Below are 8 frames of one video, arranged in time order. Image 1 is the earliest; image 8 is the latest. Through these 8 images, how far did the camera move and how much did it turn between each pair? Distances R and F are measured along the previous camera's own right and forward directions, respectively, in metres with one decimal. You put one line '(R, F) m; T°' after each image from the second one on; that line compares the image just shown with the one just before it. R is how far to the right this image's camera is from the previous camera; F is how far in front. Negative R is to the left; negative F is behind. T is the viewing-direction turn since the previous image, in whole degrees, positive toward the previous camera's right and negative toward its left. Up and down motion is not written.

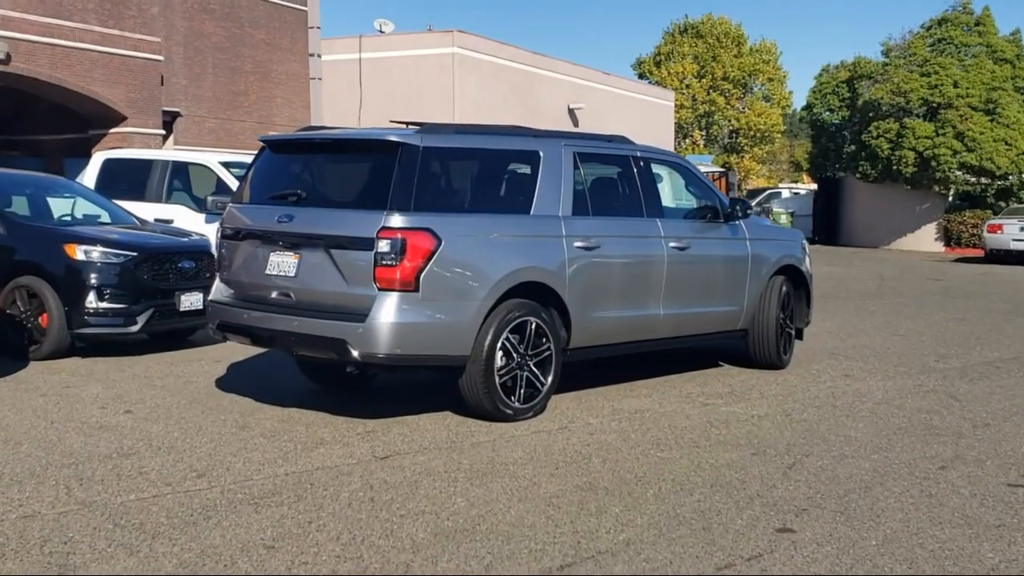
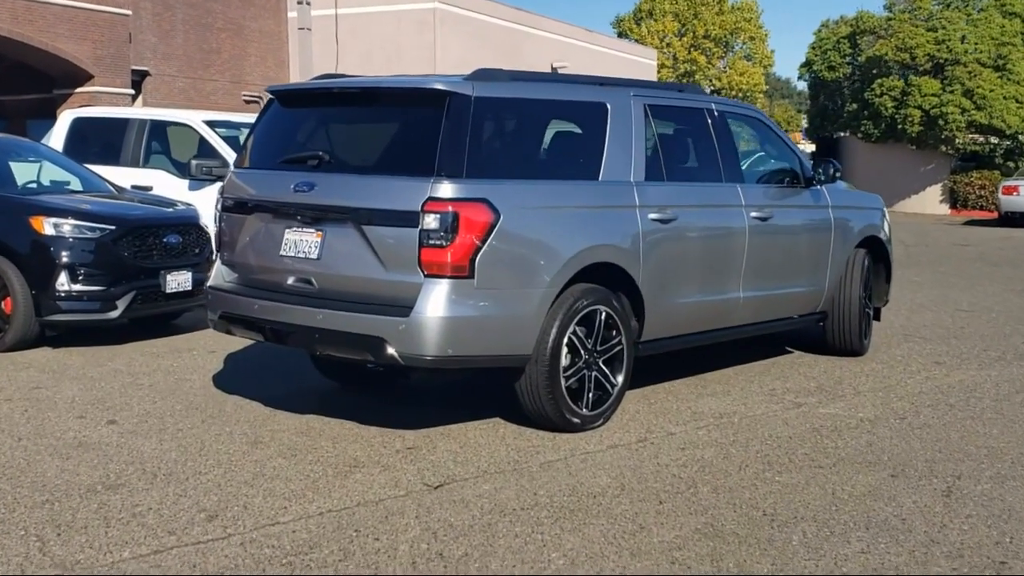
(-0.5, +1.4) m; +1°
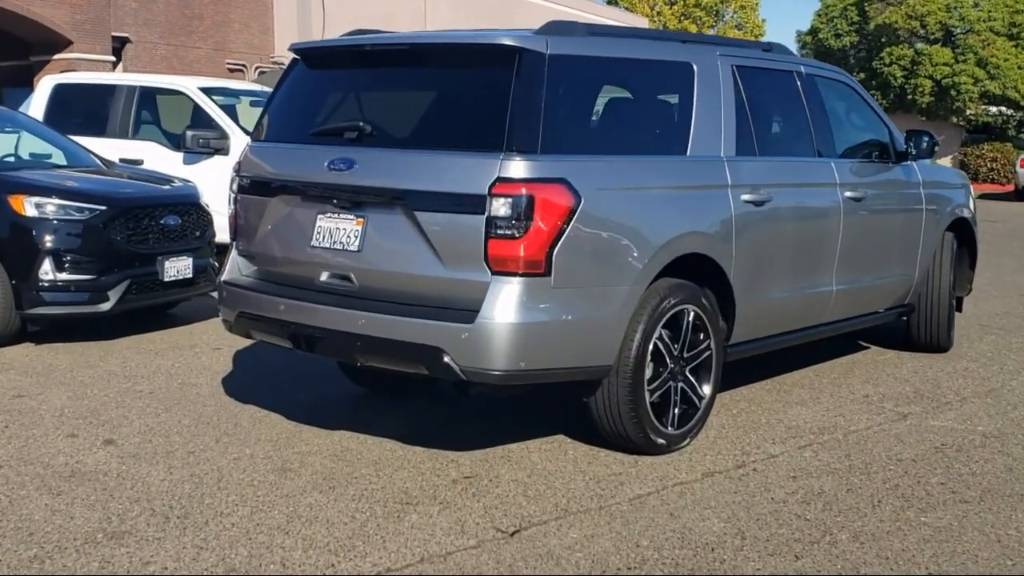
(-0.4, +1.0) m; +1°
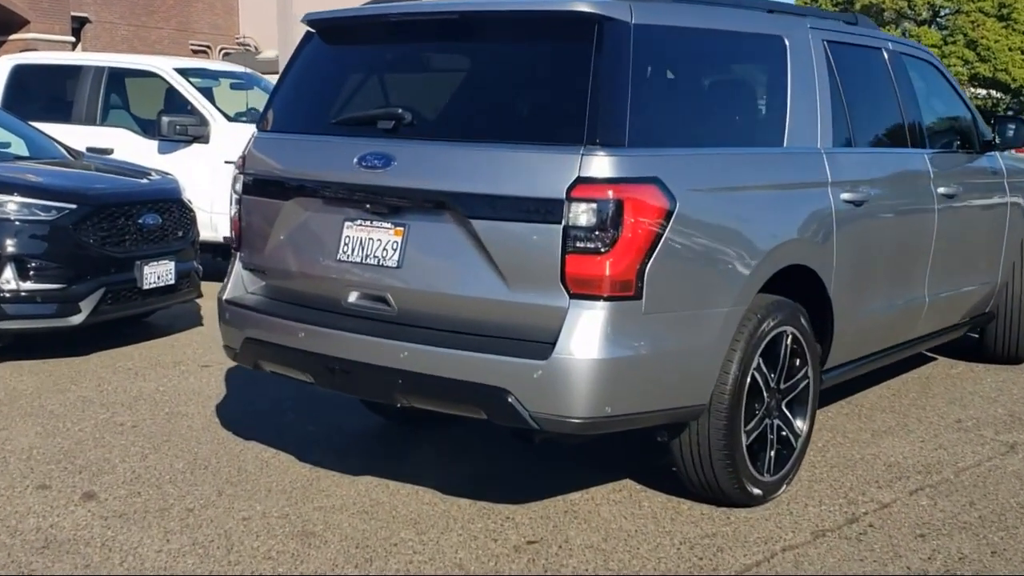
(-0.4, +0.9) m; +2°
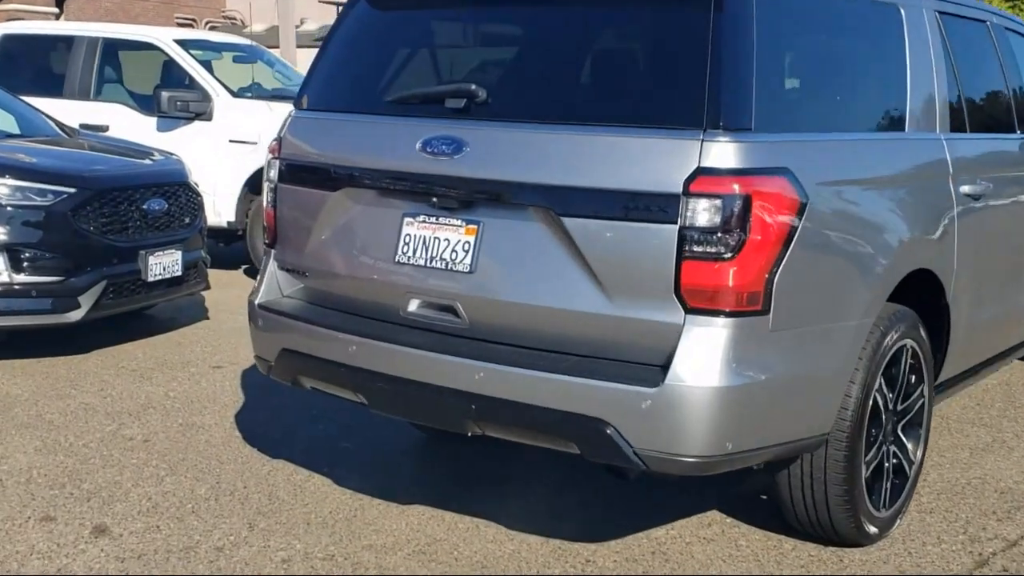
(-0.3, +0.6) m; +1°
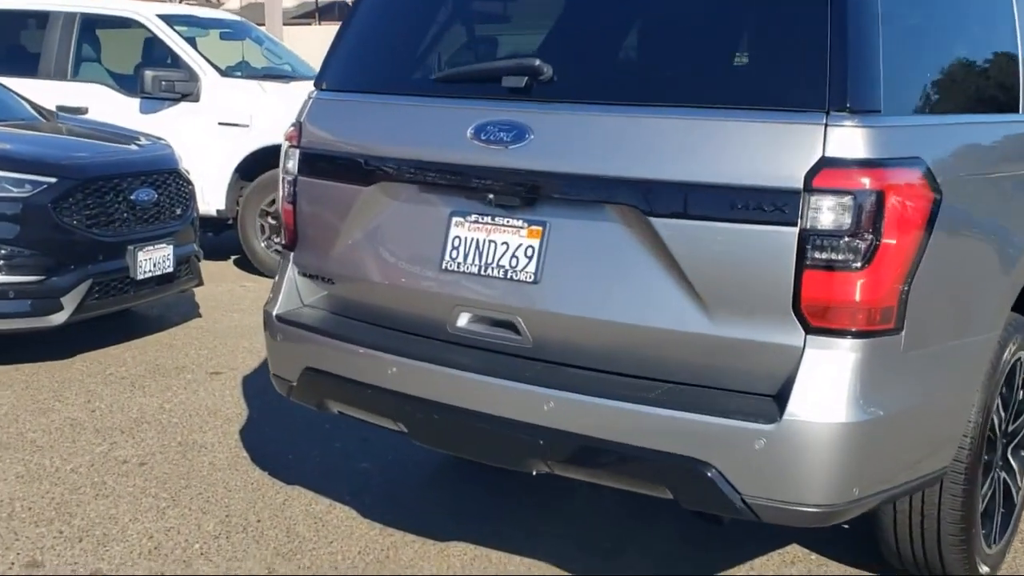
(-0.2, +0.5) m; +1°
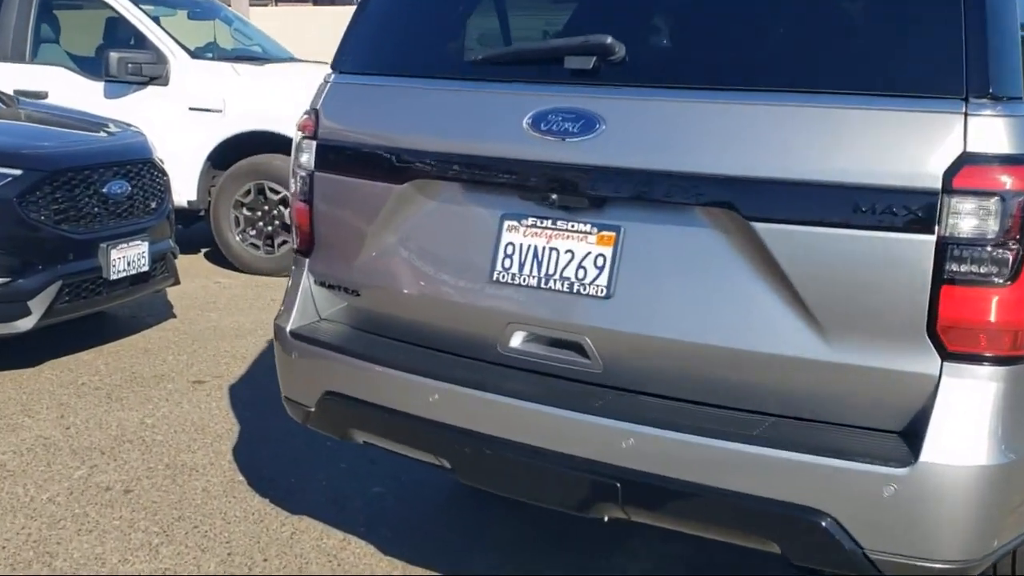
(-0.2, +0.4) m; +2°
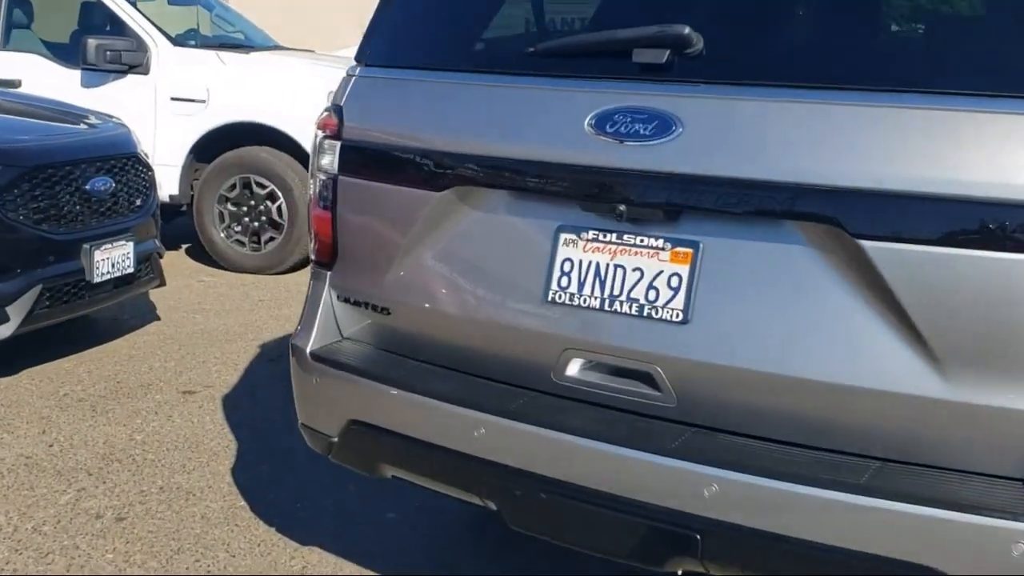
(-0.2, +0.3) m; +1°
